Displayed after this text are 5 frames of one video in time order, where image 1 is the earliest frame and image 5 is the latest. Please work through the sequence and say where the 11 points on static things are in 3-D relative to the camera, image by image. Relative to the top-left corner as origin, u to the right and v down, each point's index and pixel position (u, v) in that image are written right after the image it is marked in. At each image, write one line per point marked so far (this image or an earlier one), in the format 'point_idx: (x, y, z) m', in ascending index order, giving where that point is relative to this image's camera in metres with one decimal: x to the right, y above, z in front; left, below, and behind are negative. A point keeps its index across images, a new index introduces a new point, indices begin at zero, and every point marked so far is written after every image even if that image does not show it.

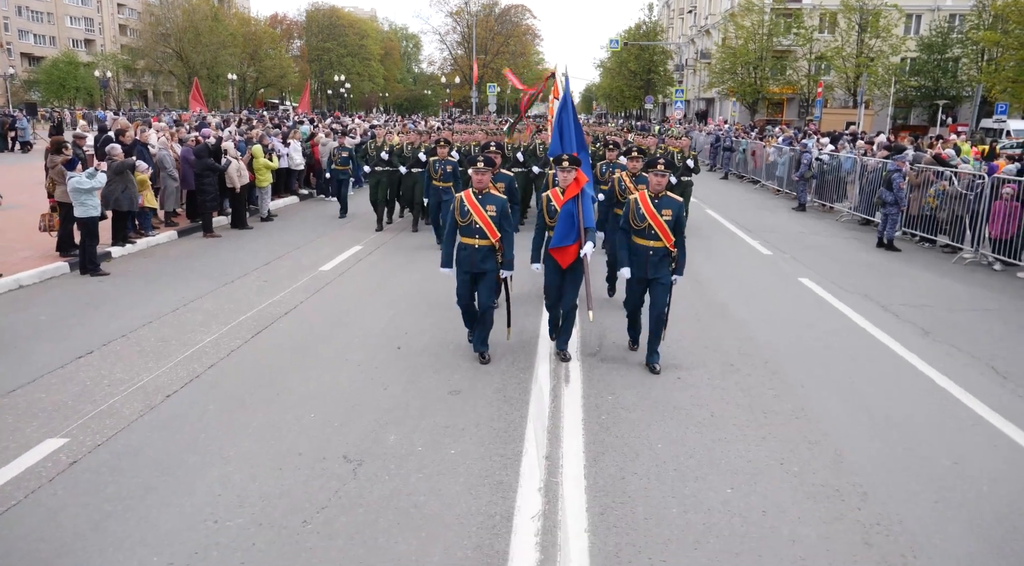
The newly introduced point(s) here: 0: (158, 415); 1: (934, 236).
0: (-2.7, -1.0, +5.4) m
1: (+7.6, +0.8, +12.7) m
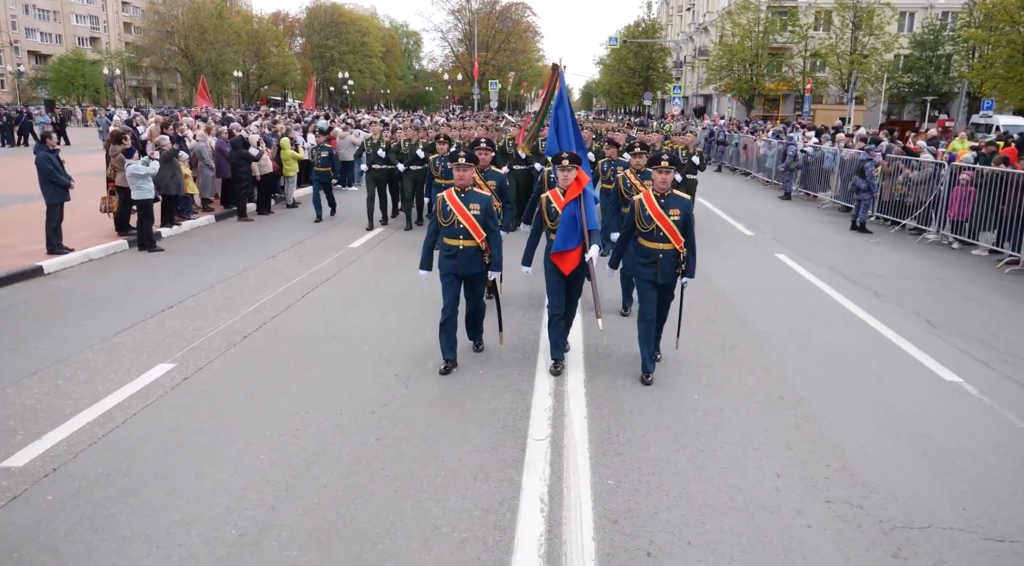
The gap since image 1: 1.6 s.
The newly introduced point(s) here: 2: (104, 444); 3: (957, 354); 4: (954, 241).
0: (-2.6, -0.7, +6.7) m
1: (+7.8, +1.3, +13.9) m
2: (-2.7, -1.1, +4.7) m
3: (+4.4, -0.7, +6.9) m
4: (+7.8, +0.8, +12.4) m
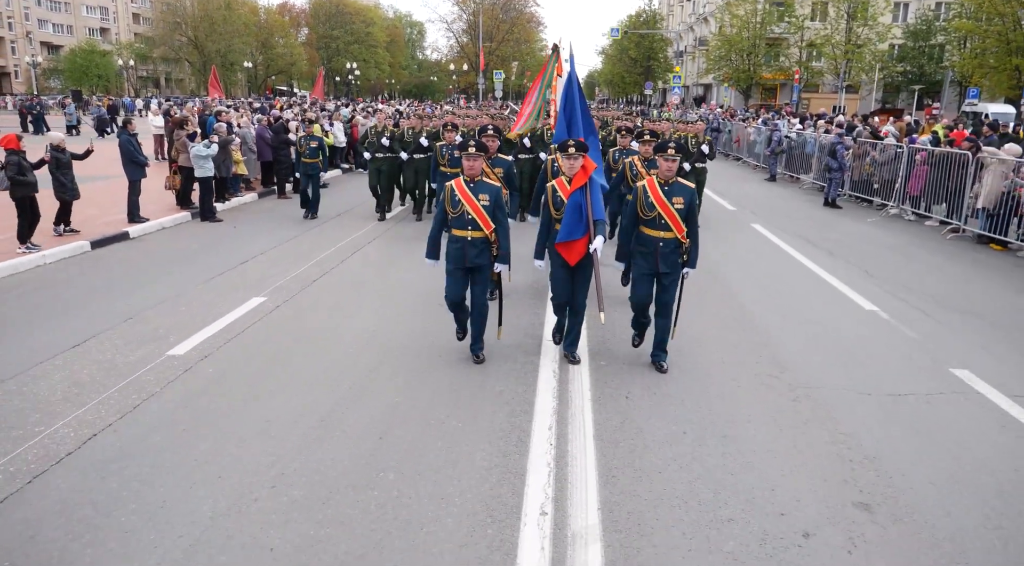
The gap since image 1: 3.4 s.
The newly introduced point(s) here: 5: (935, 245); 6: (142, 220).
0: (-2.4, -0.1, +8.4) m
1: (+8.0, +1.9, +15.6) m
2: (-2.6, -0.6, +6.5) m
3: (+4.6, -0.1, +8.6) m
4: (+8.0, +1.4, +14.0) m
5: (+7.1, +0.6, +11.7) m
6: (-6.3, +1.1, +11.9) m
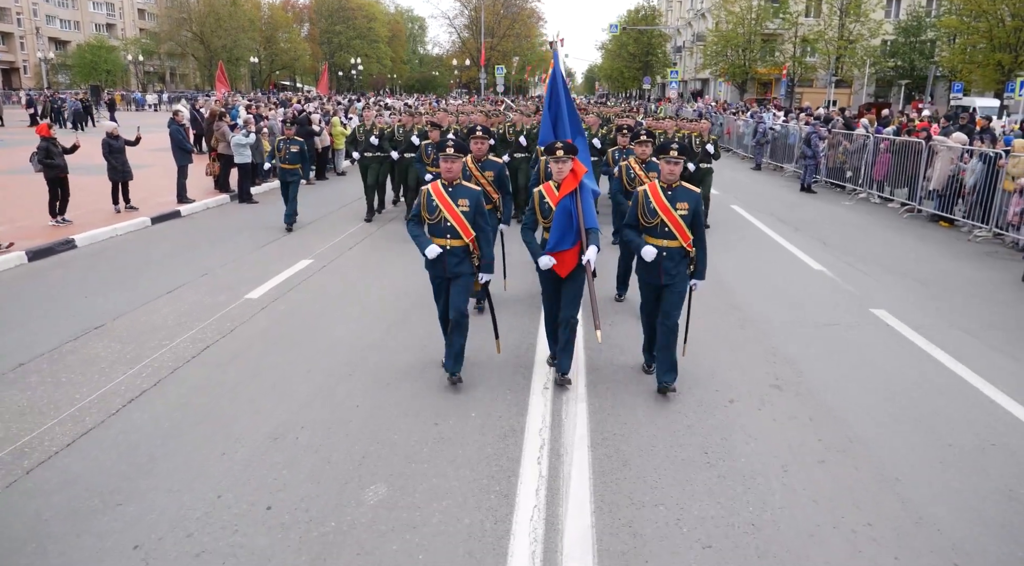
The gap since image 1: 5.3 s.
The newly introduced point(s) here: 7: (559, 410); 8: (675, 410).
0: (-2.3, +0.4, +9.9) m
1: (+8.1, +2.4, +17.1) m
2: (-2.5, -0.1, +8.0) m
3: (+4.7, +0.3, +10.1) m
4: (+8.1, +1.9, +15.5) m
5: (+7.2, +1.1, +13.2) m
6: (-6.2, +1.6, +13.4) m
7: (+0.3, -0.9, +5.0) m
8: (+1.2, -0.9, +5.0) m
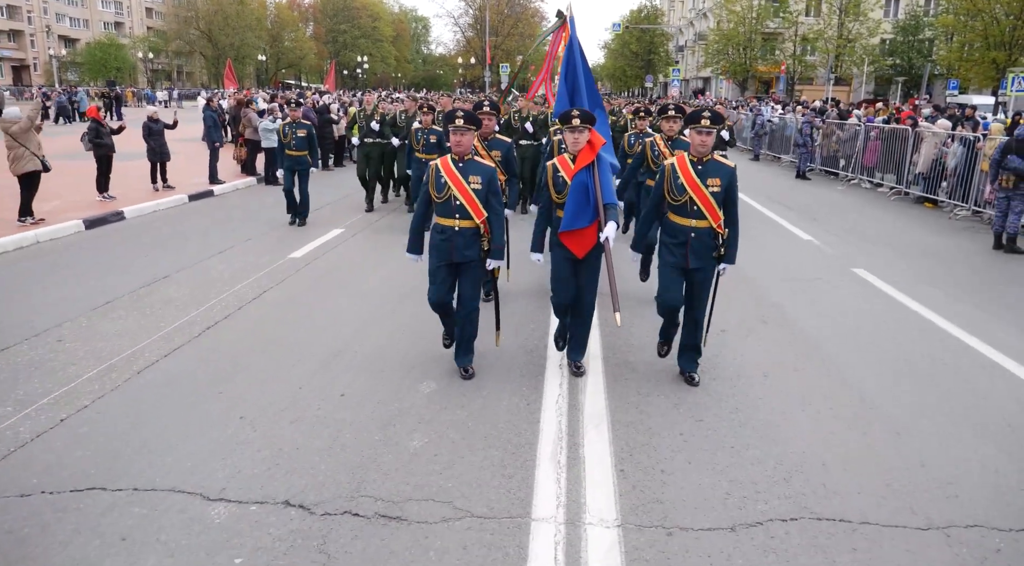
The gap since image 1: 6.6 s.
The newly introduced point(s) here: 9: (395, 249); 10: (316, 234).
0: (-2.1, +0.8, +10.7) m
1: (+8.3, +2.9, +17.9) m
2: (-2.3, +0.3, +8.8) m
3: (+4.9, +0.8, +11.0) m
4: (+8.3, +2.3, +16.4) m
5: (+7.4, +1.6, +14.1) m
6: (-6.0, +2.0, +14.3) m
7: (+0.5, -0.4, +5.9) m
8: (+1.4, -0.4, +5.8) m
9: (-1.6, +0.5, +9.6) m
10: (-3.0, +0.8, +10.5) m
